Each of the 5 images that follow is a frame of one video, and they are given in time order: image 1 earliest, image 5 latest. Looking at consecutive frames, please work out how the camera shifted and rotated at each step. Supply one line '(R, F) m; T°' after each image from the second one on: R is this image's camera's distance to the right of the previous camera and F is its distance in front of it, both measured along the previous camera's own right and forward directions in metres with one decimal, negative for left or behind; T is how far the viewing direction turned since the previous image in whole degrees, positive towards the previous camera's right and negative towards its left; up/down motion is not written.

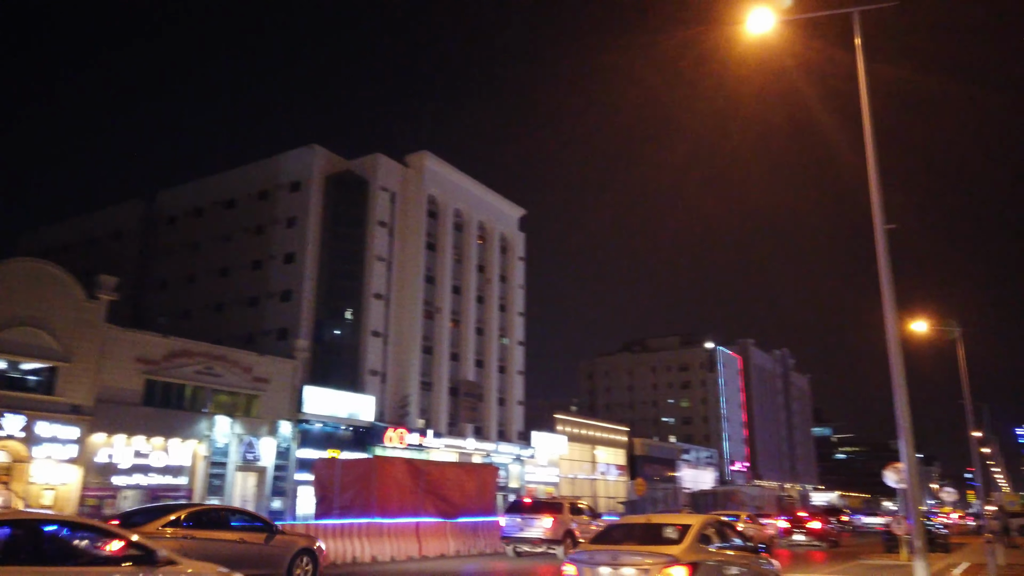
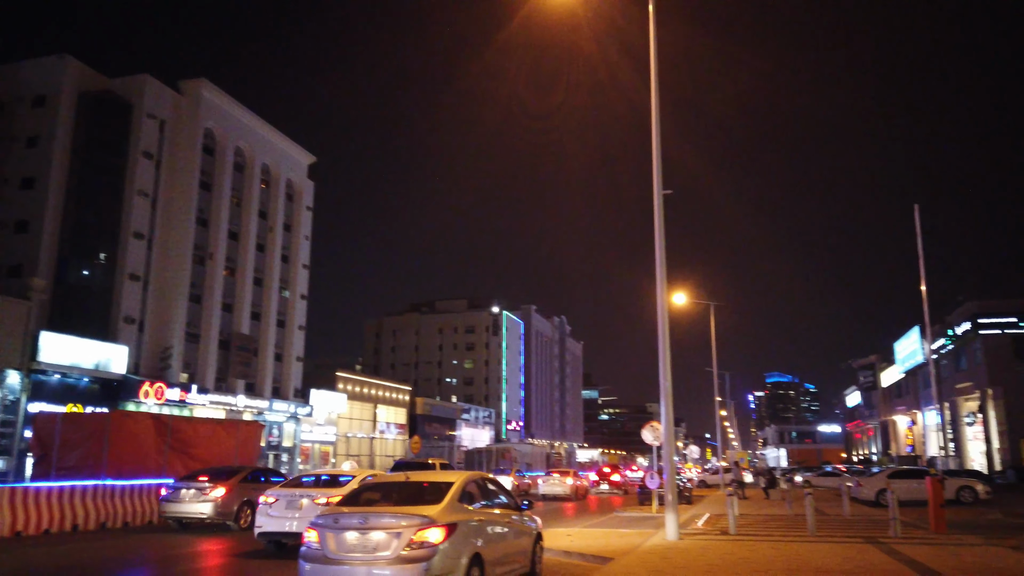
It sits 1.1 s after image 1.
(+1.0, +2.5) m; +15°
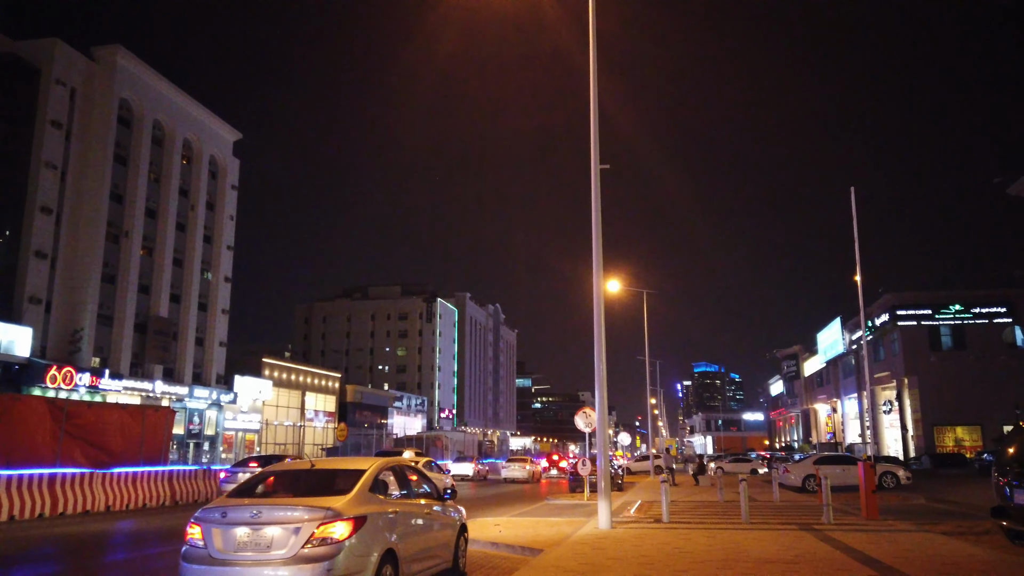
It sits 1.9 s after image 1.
(+0.3, +2.4) m; +5°
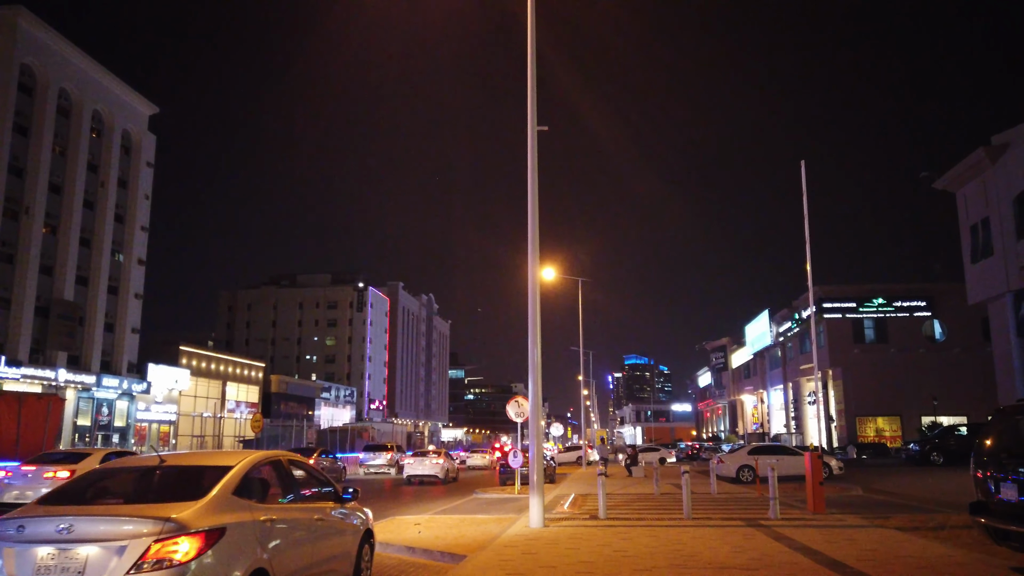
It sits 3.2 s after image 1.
(+0.4, +4.2) m; +5°
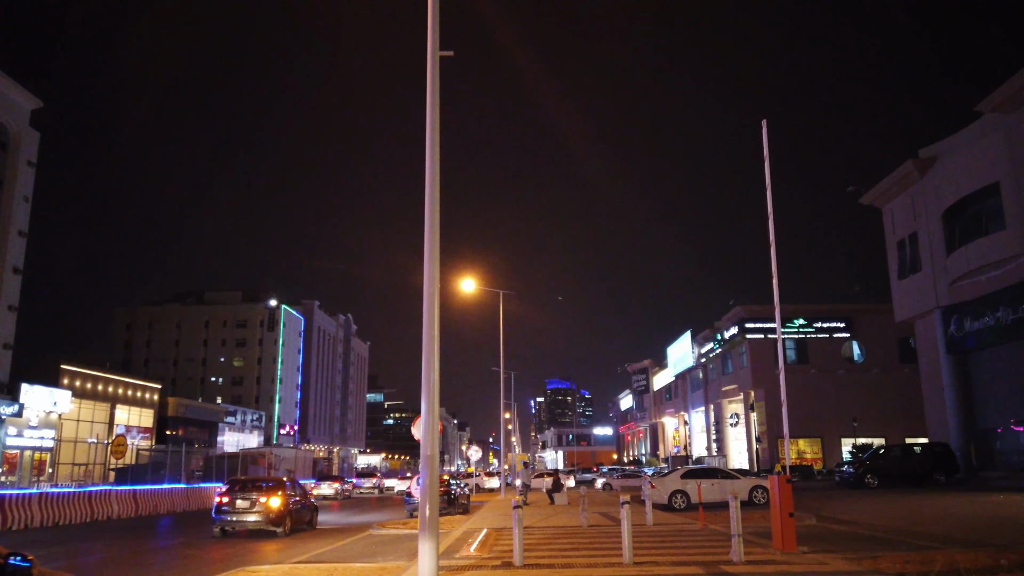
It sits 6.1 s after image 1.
(+1.2, +9.0) m; +5°
